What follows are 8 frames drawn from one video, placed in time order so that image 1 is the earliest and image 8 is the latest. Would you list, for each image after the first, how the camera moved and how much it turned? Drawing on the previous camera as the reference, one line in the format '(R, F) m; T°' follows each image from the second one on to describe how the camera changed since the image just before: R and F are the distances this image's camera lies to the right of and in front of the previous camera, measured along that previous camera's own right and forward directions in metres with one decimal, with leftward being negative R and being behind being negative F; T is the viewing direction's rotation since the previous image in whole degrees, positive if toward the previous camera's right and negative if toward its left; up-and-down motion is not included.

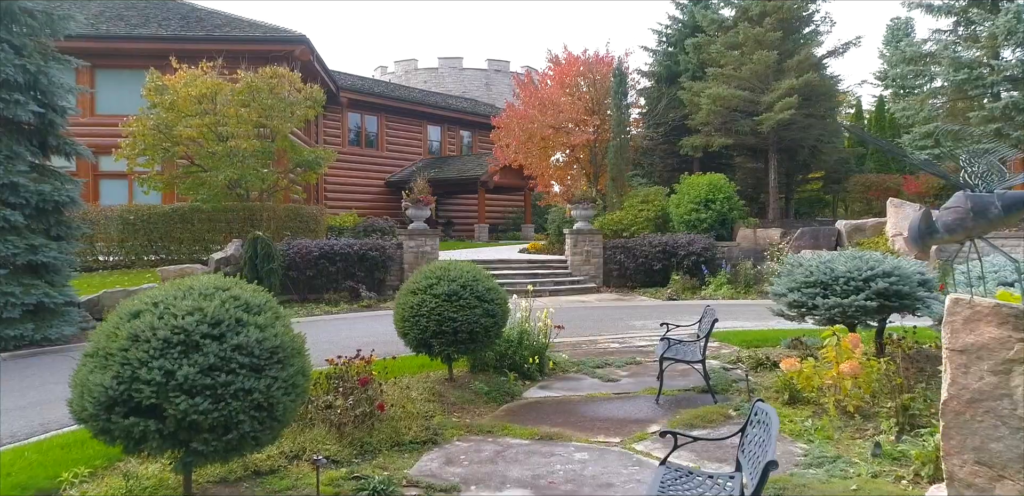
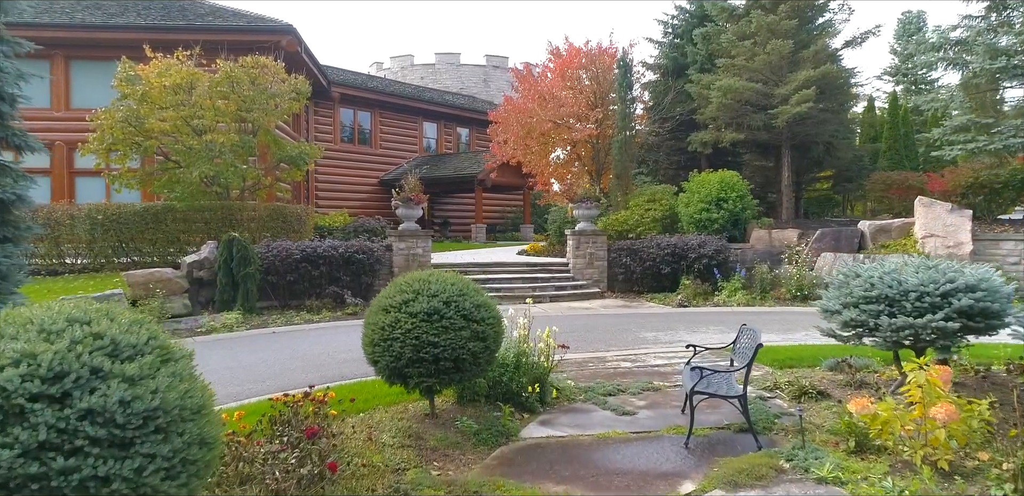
(0.0, +0.9) m; 0°
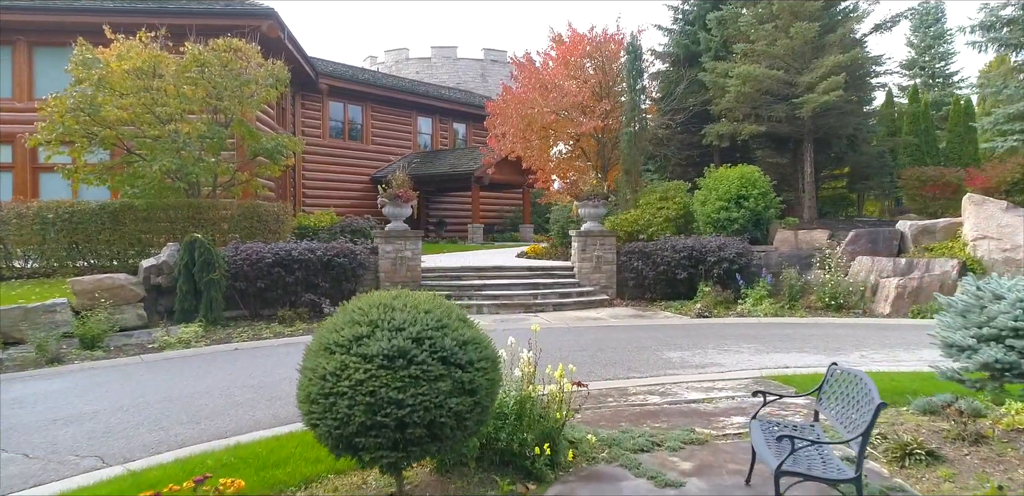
(0.0, +1.3) m; 0°
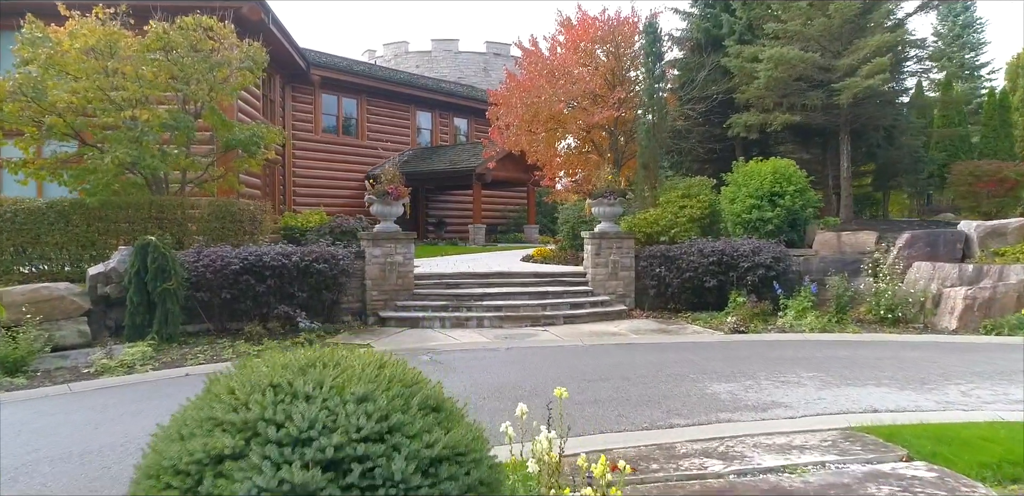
(0.0, +1.4) m; 0°
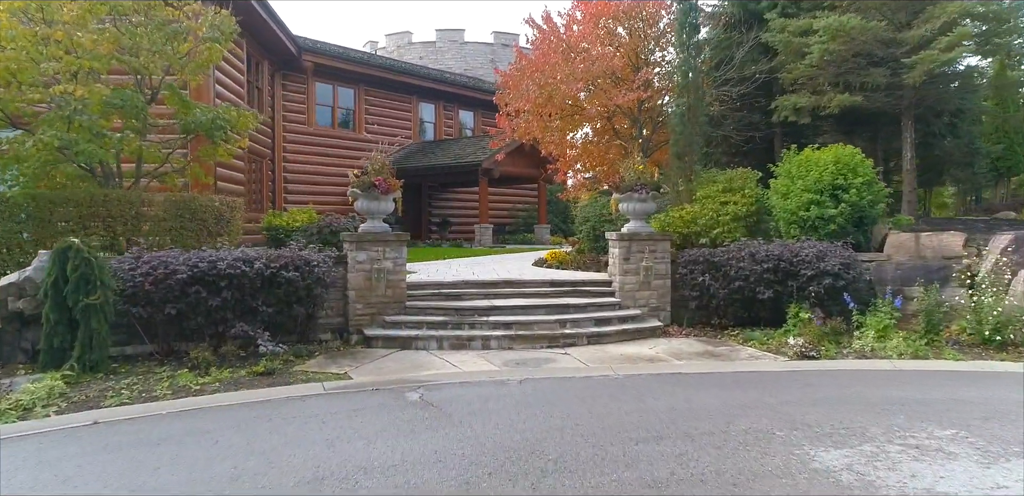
(-0.1, +1.7) m; -1°
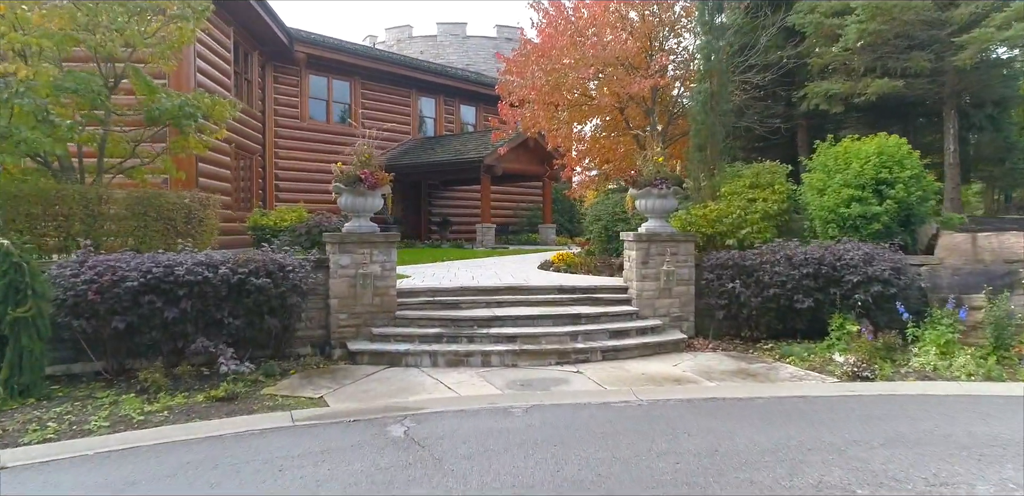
(0.0, +1.0) m; 0°
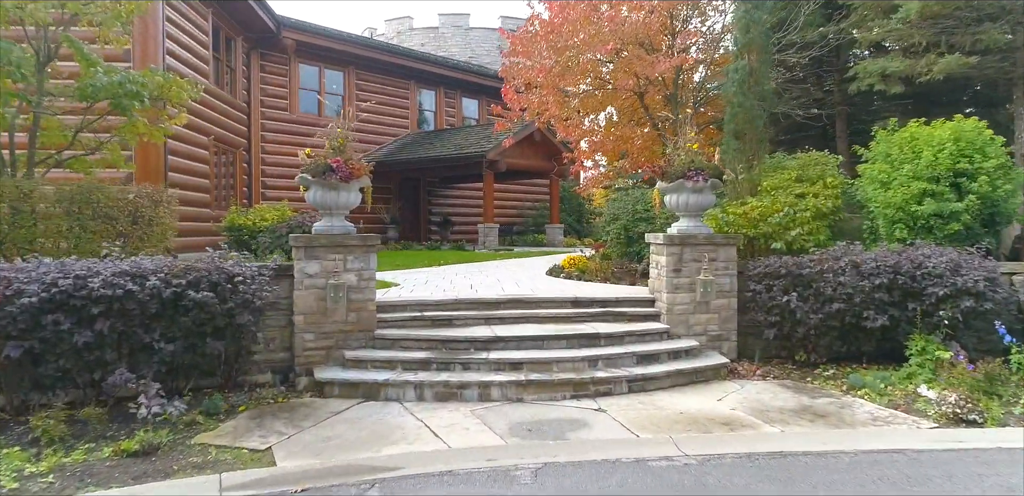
(0.0, +1.3) m; 0°
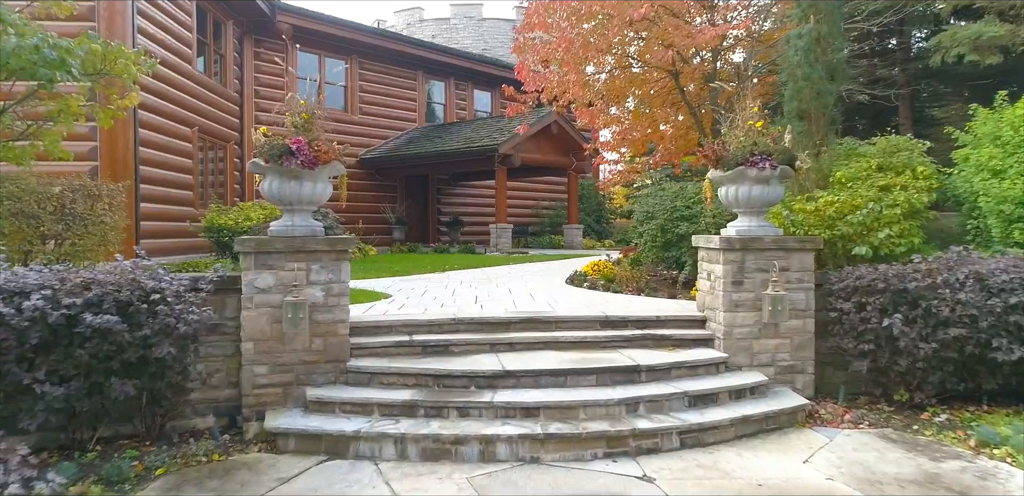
(0.0, +1.4) m; -1°
